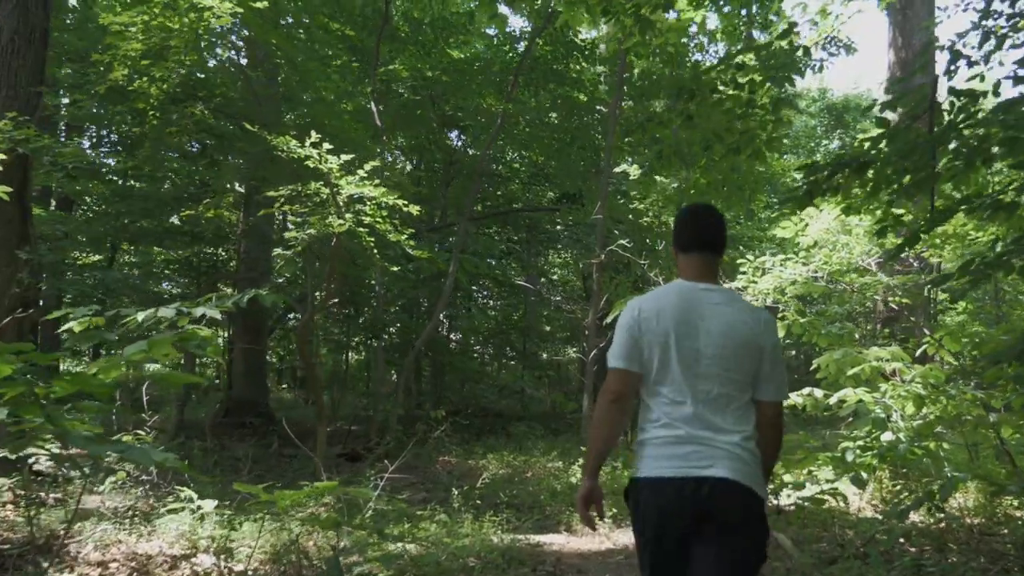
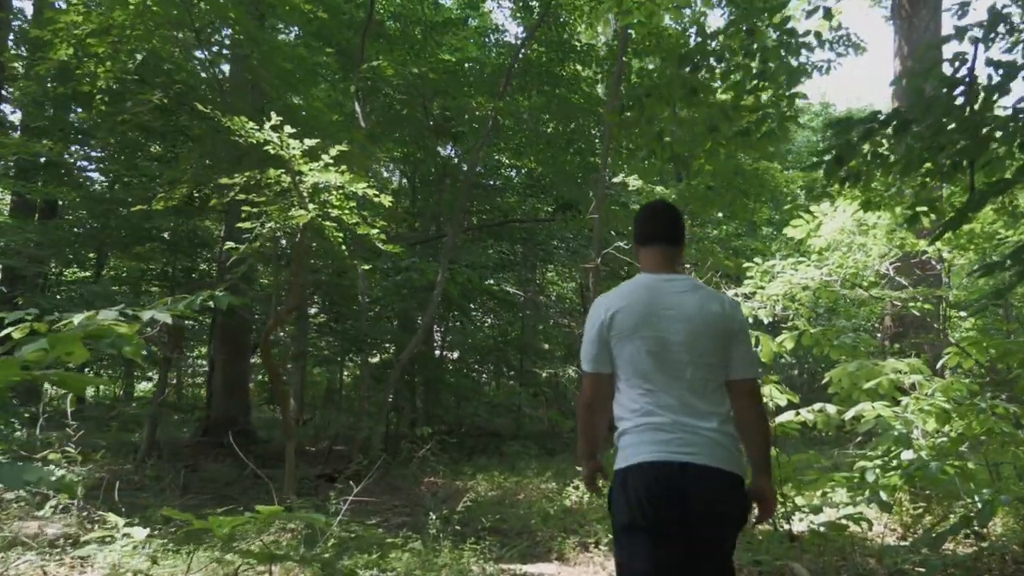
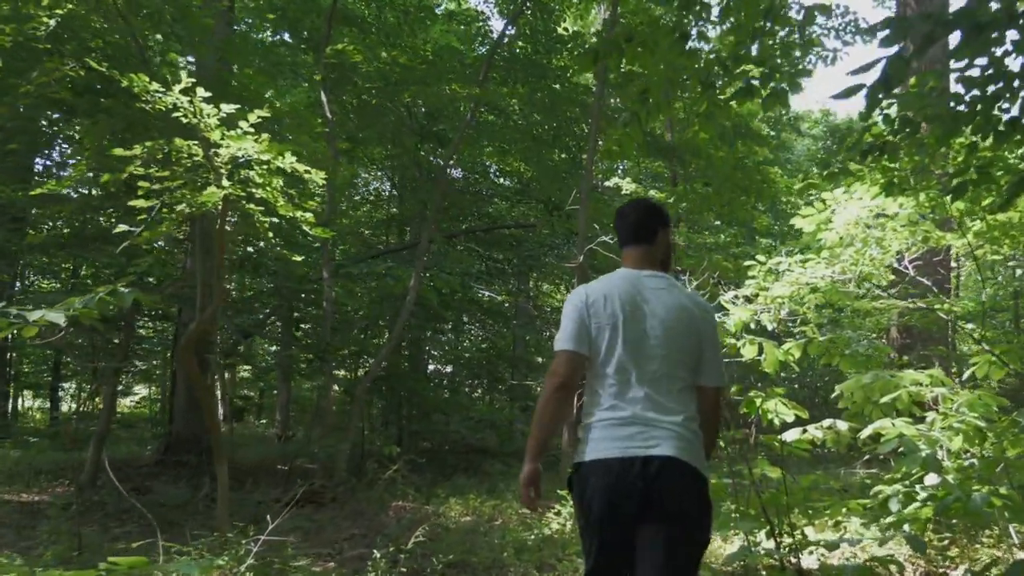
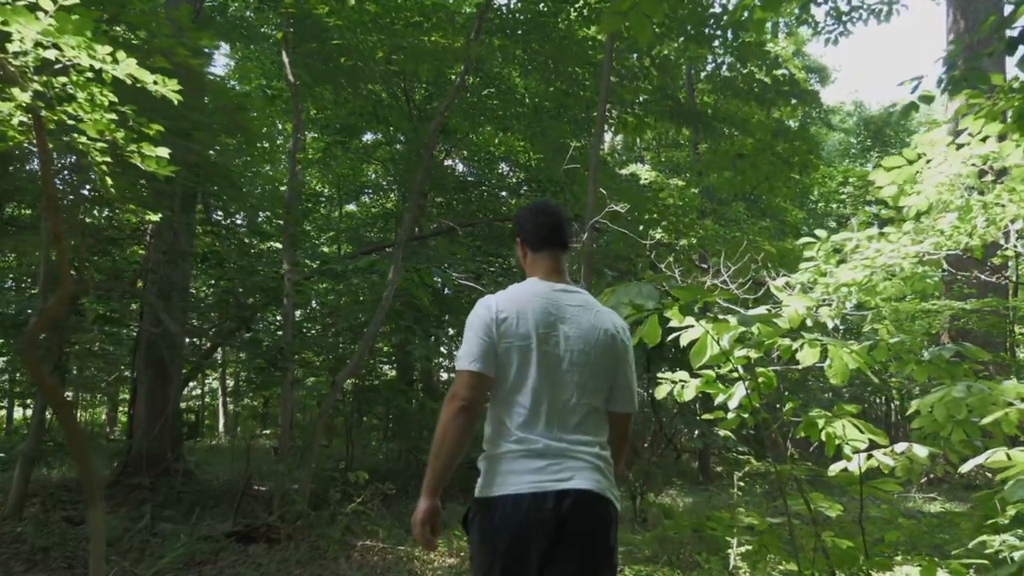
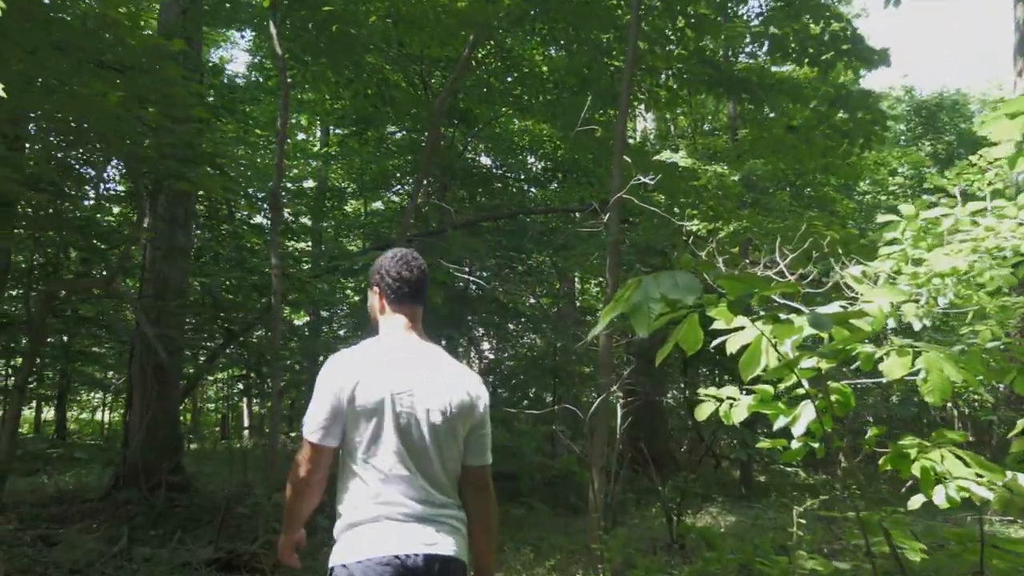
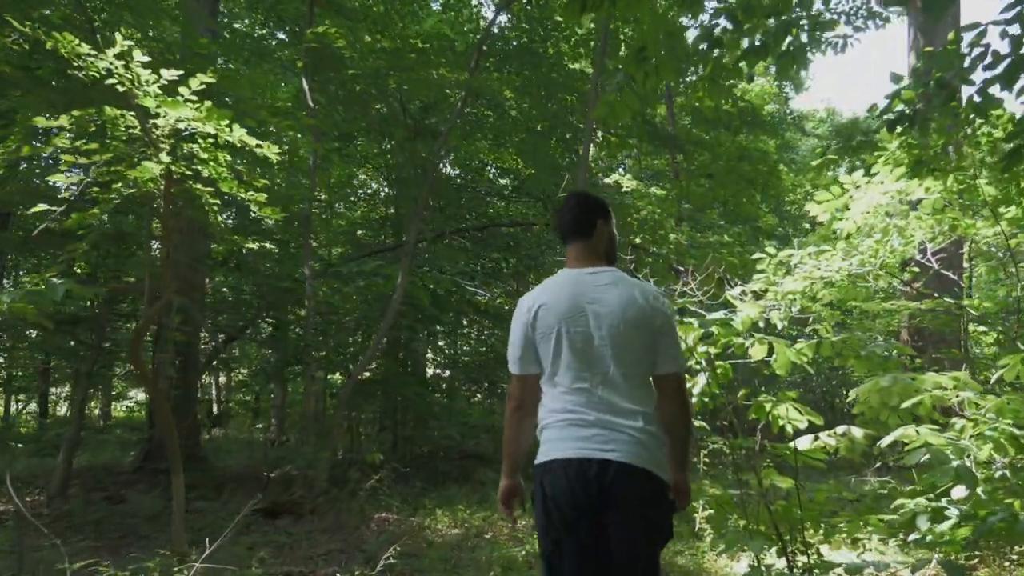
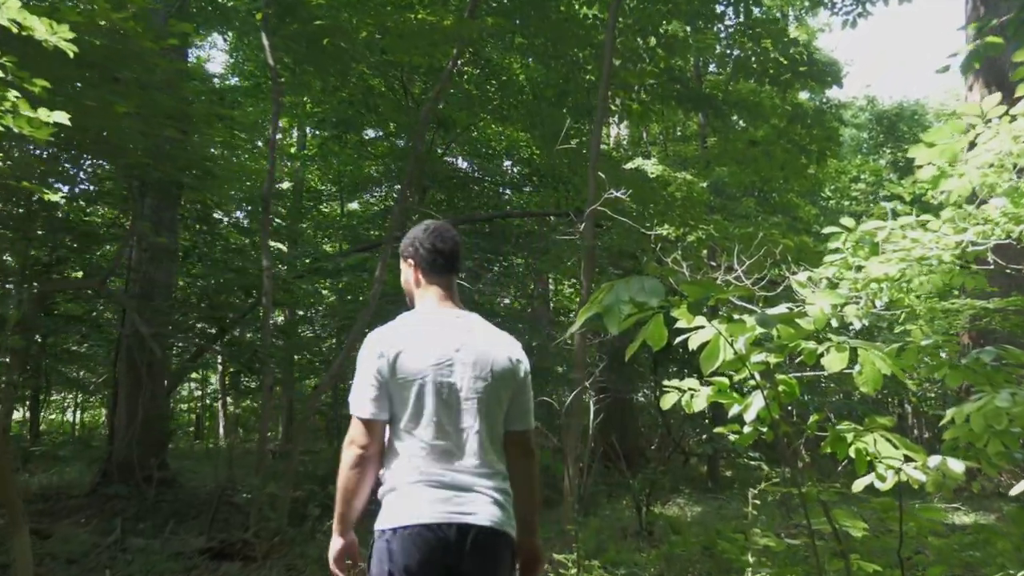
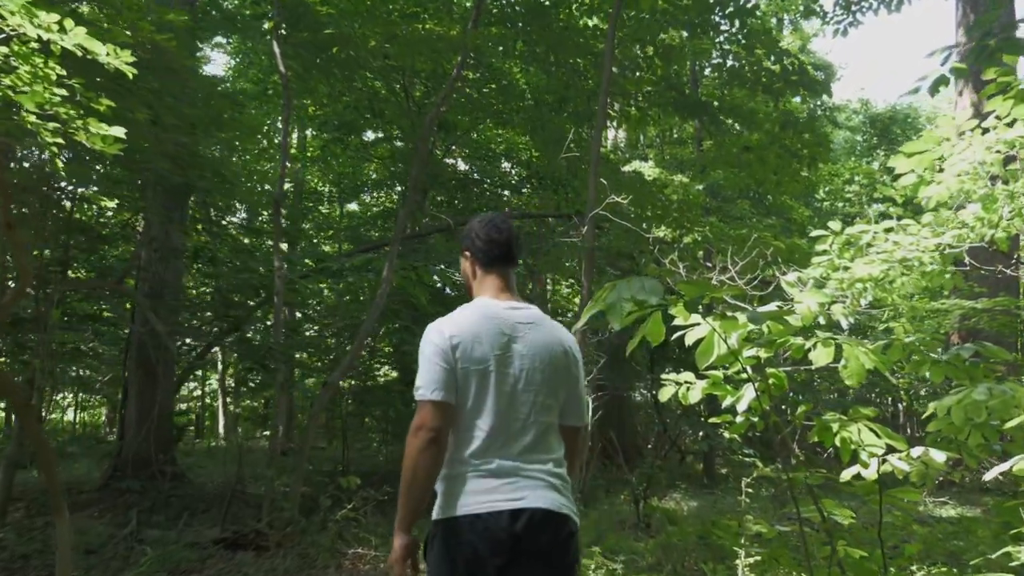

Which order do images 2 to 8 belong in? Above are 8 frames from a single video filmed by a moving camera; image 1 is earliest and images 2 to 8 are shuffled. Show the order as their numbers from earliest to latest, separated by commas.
2, 3, 6, 4, 8, 7, 5
